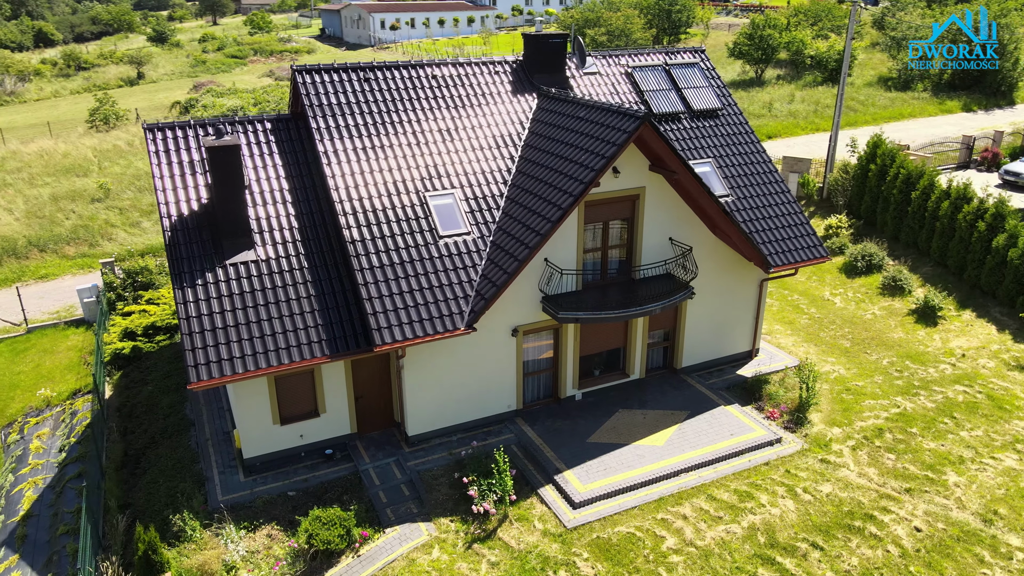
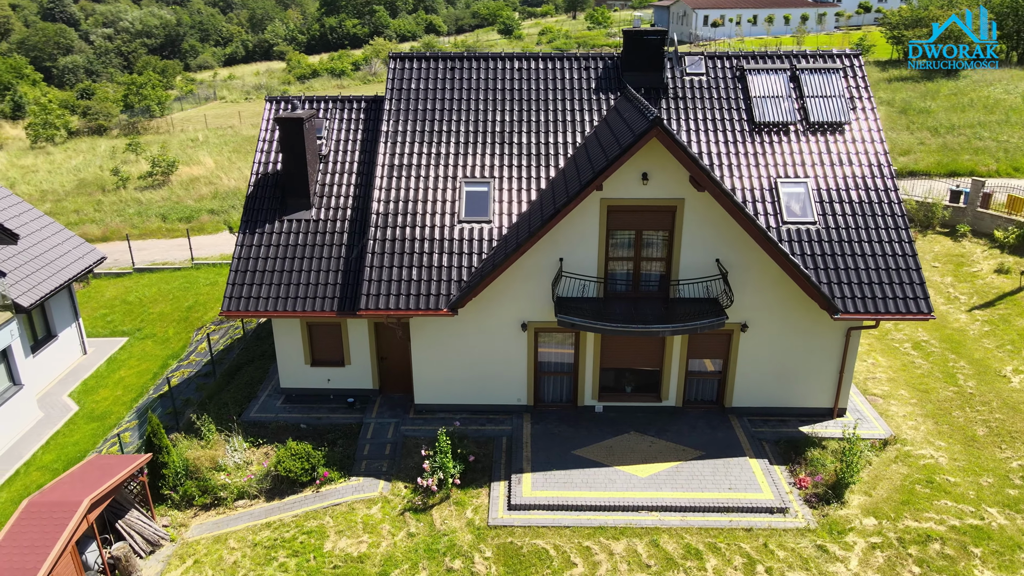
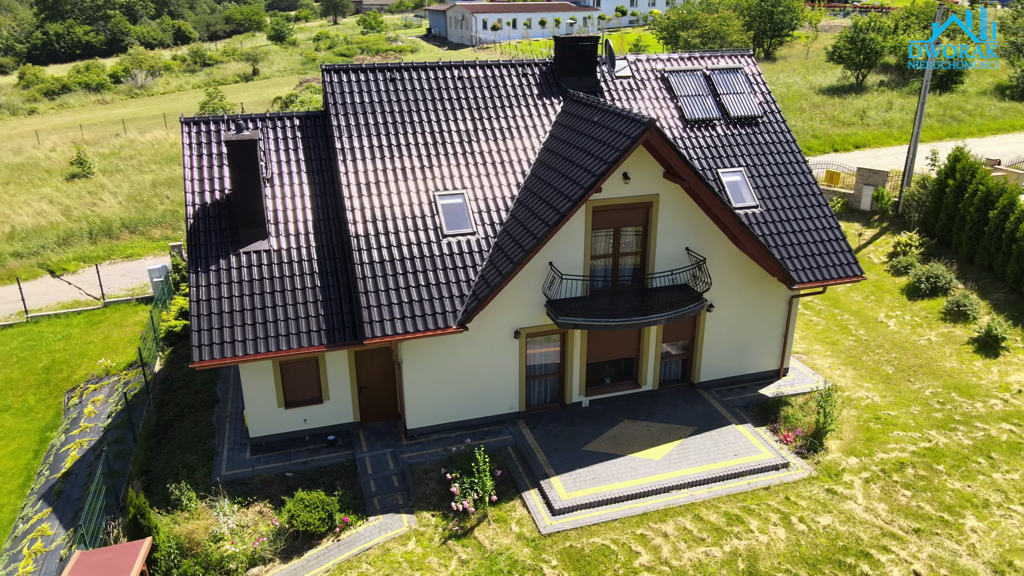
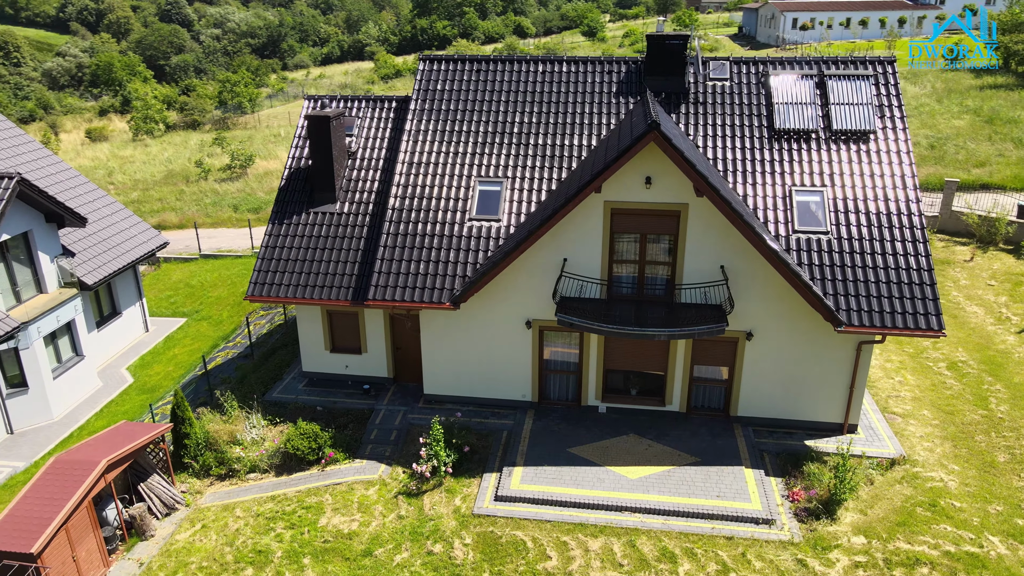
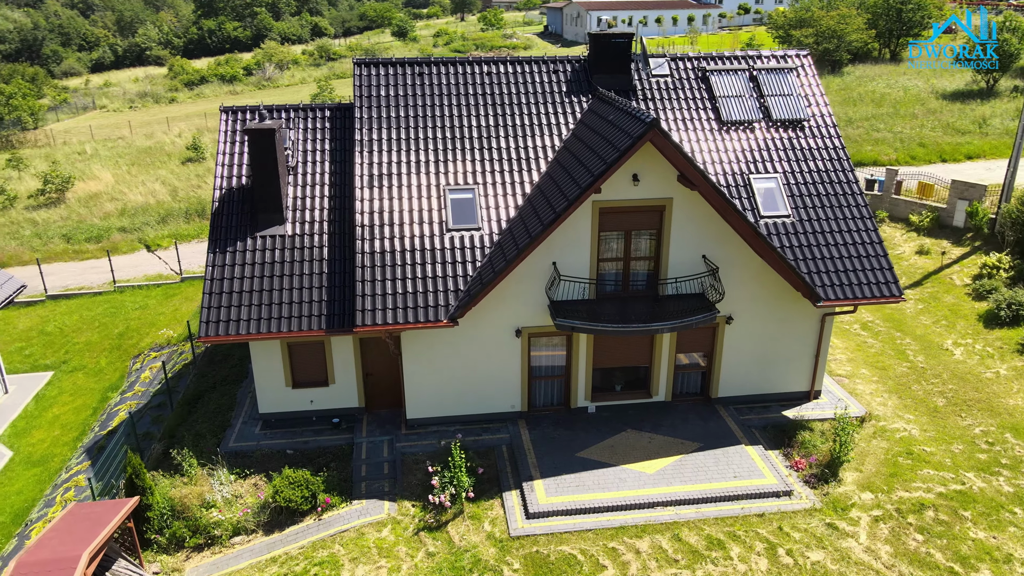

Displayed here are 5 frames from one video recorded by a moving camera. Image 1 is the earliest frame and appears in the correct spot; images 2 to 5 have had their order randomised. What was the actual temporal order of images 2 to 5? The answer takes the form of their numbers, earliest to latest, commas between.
3, 5, 2, 4
